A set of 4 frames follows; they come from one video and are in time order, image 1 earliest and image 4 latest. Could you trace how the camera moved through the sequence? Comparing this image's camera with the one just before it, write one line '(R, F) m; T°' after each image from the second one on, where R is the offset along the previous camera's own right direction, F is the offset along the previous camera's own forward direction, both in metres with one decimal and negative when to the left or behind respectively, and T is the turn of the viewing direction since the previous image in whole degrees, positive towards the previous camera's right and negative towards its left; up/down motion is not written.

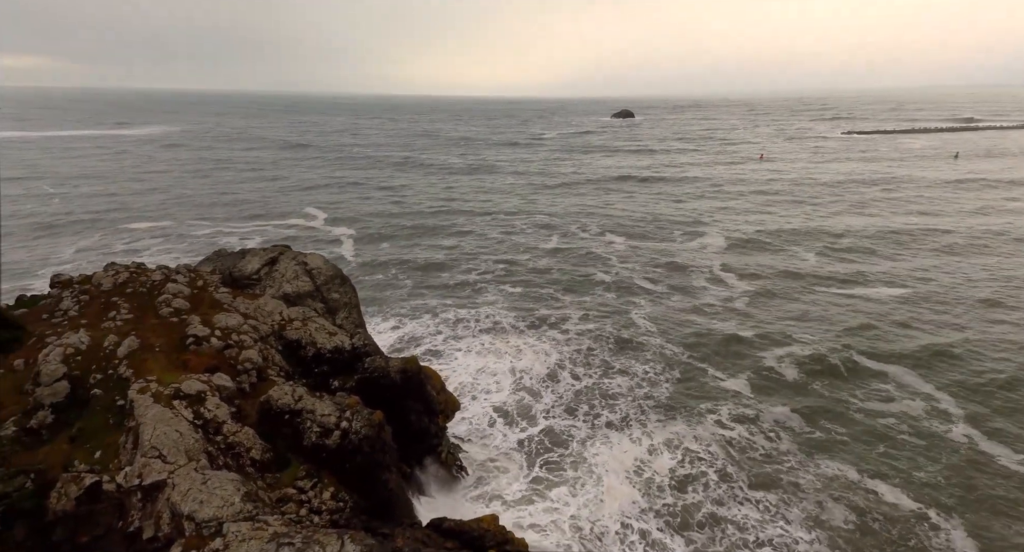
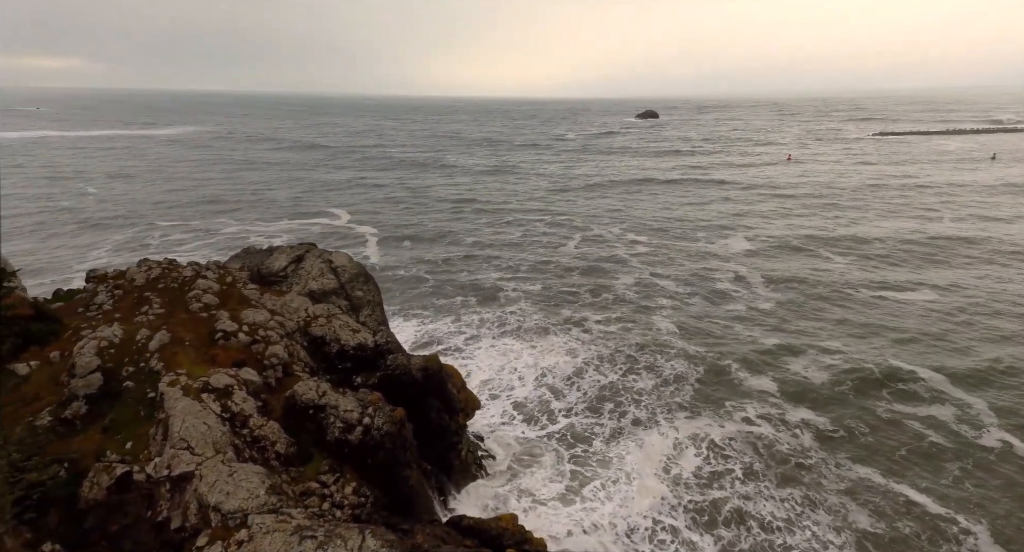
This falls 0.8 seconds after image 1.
(0.0, -0.1) m; -2°
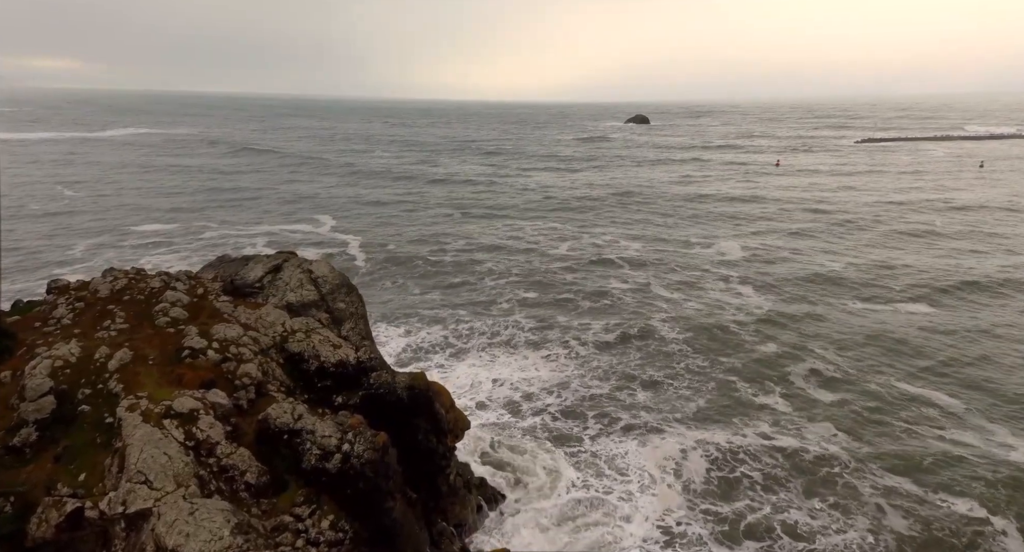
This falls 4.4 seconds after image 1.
(-0.1, +1.3) m; +1°
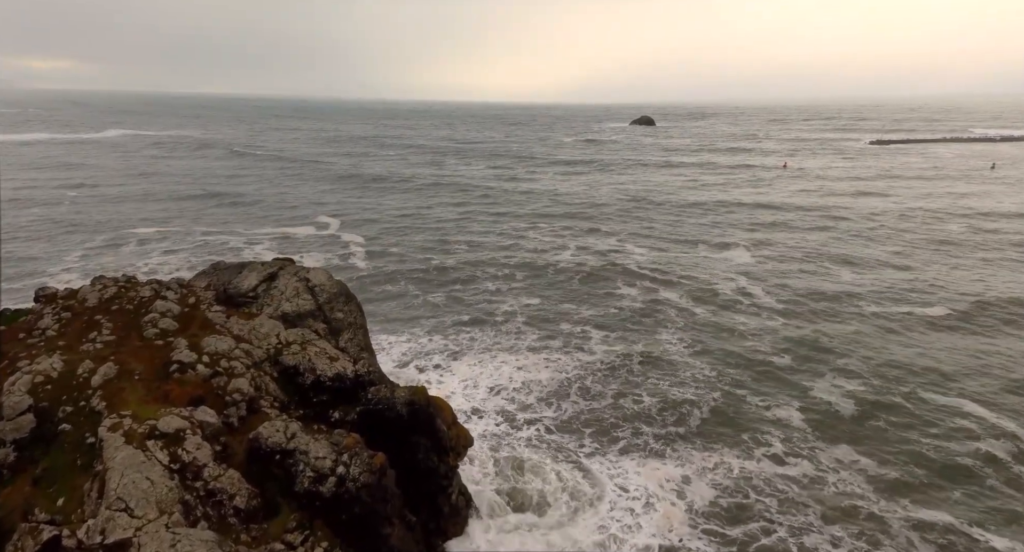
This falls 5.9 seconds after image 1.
(0.0, +0.9) m; 0°
